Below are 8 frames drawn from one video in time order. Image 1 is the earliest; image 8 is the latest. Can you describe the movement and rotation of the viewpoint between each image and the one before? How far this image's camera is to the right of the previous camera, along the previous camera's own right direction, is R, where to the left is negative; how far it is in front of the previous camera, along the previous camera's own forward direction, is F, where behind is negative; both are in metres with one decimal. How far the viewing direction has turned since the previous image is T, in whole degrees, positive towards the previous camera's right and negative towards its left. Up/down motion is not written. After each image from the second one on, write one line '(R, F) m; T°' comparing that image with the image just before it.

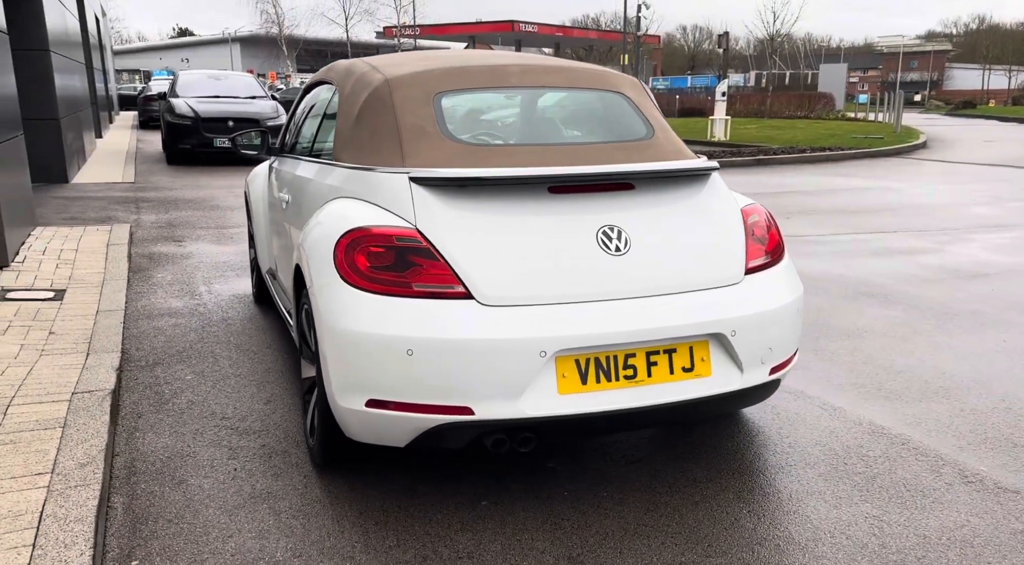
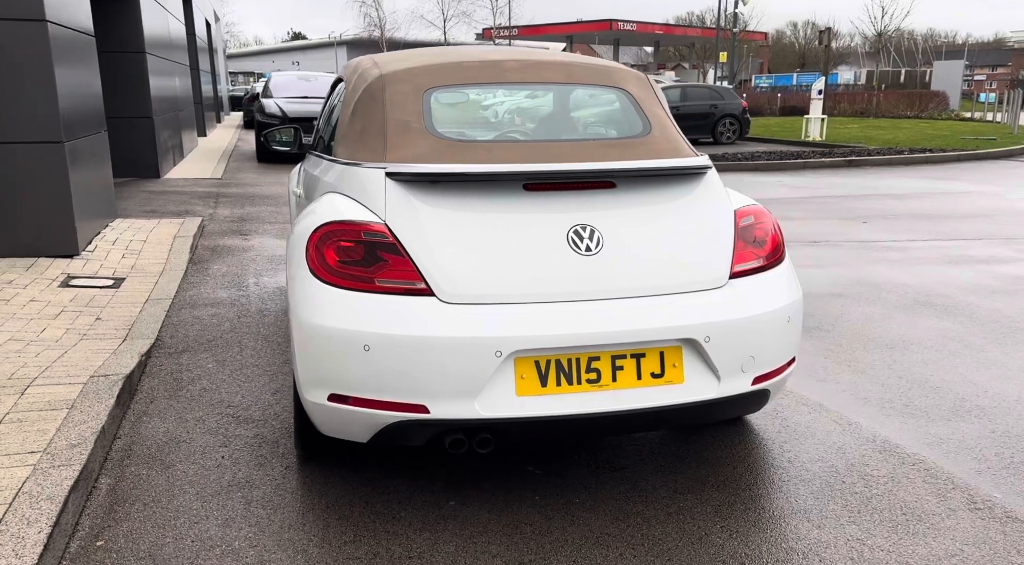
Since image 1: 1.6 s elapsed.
(+0.4, +0.1) m; -6°
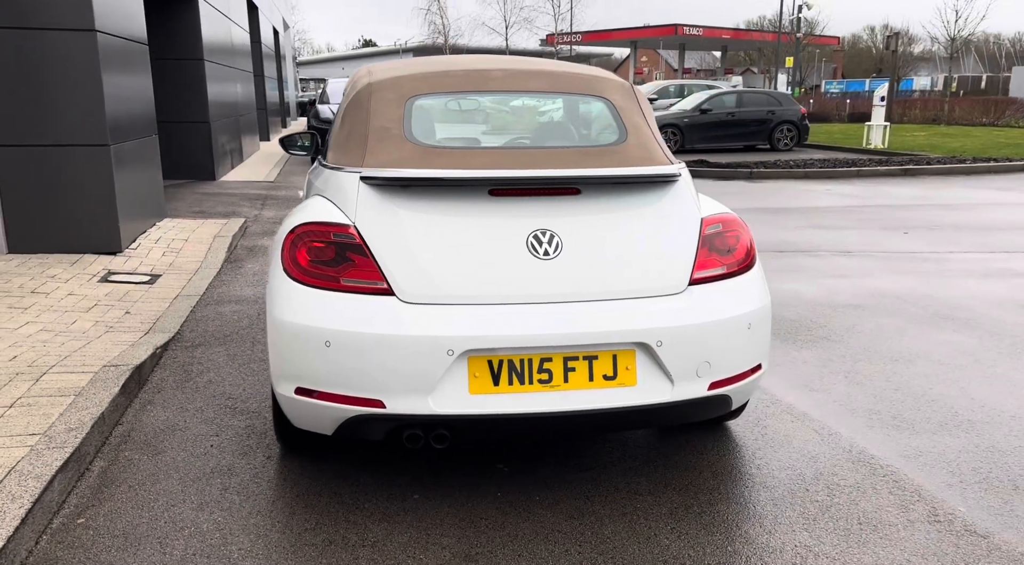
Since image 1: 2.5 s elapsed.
(+0.3, -0.1) m; -4°
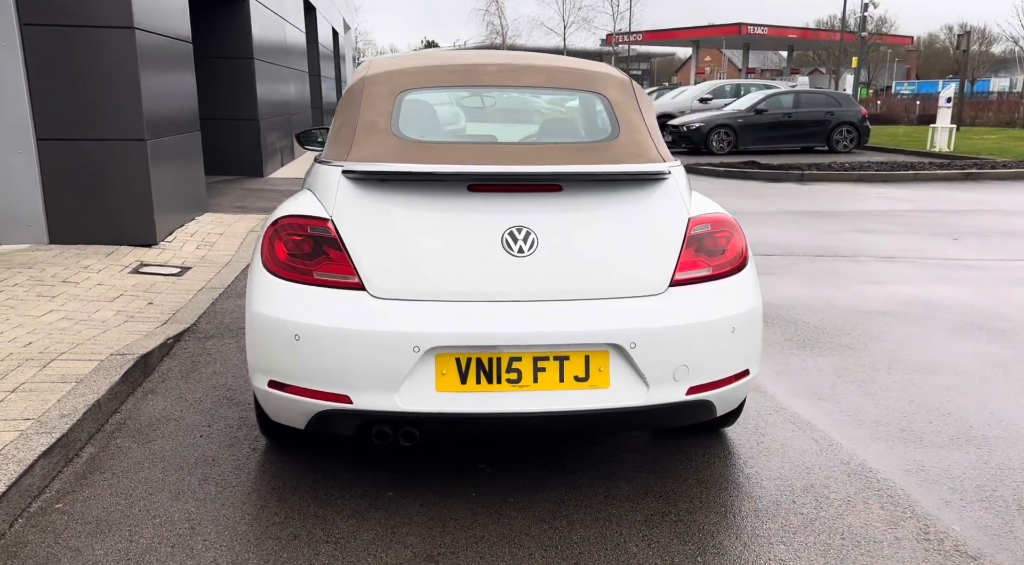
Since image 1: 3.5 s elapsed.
(+0.3, +0.1) m; -4°
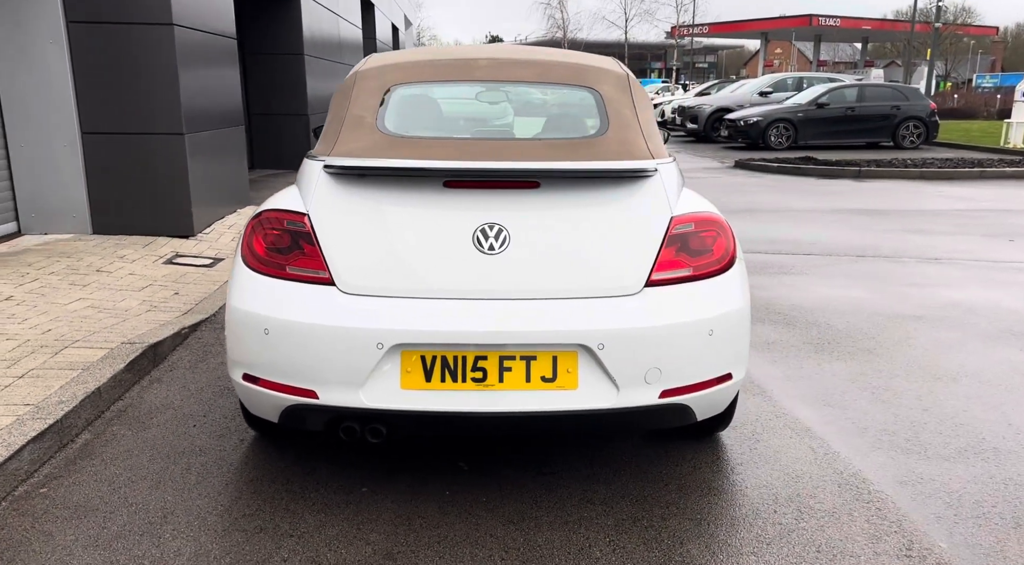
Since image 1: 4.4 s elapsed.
(+0.3, 0.0) m; -4°
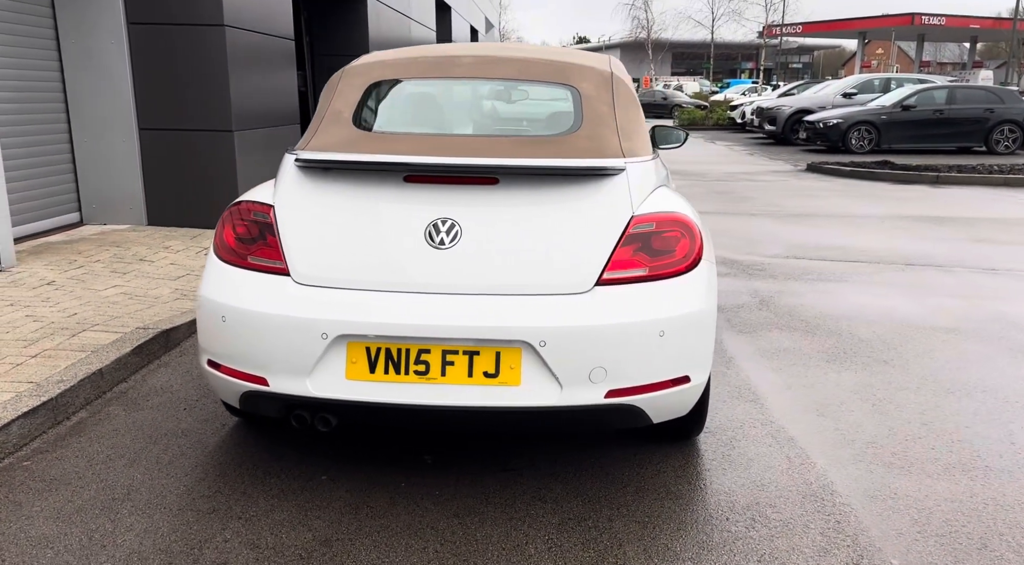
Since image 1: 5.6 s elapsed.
(+0.4, 0.0) m; -5°
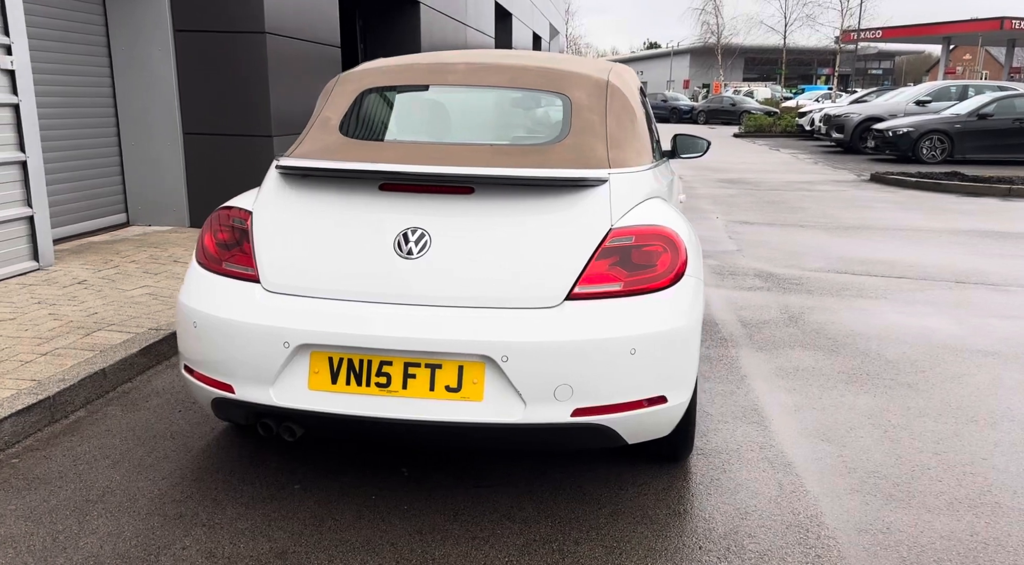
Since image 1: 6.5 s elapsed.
(+0.3, +0.1) m; -4°
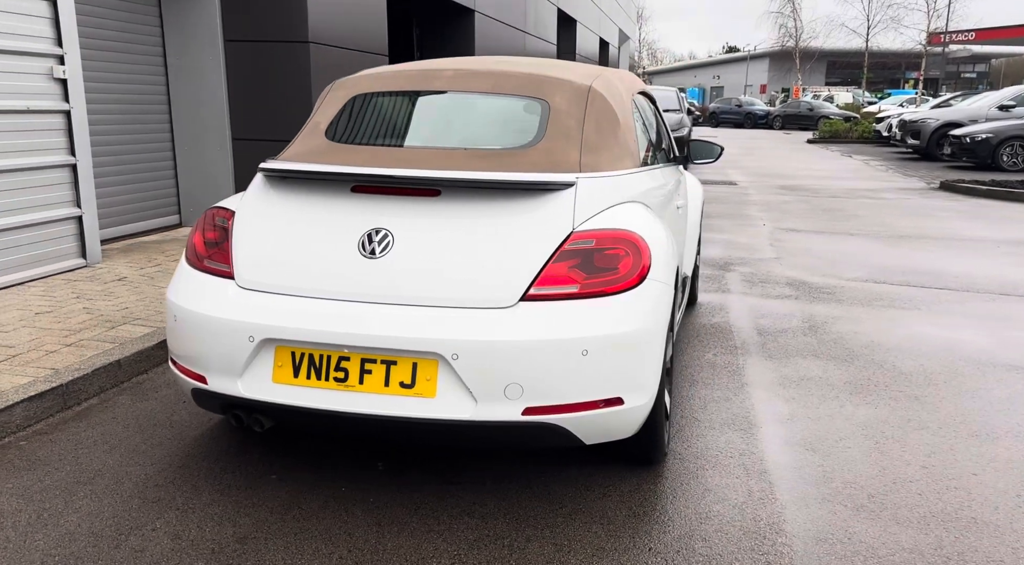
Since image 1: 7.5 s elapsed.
(+0.4, 0.0) m; -5°
